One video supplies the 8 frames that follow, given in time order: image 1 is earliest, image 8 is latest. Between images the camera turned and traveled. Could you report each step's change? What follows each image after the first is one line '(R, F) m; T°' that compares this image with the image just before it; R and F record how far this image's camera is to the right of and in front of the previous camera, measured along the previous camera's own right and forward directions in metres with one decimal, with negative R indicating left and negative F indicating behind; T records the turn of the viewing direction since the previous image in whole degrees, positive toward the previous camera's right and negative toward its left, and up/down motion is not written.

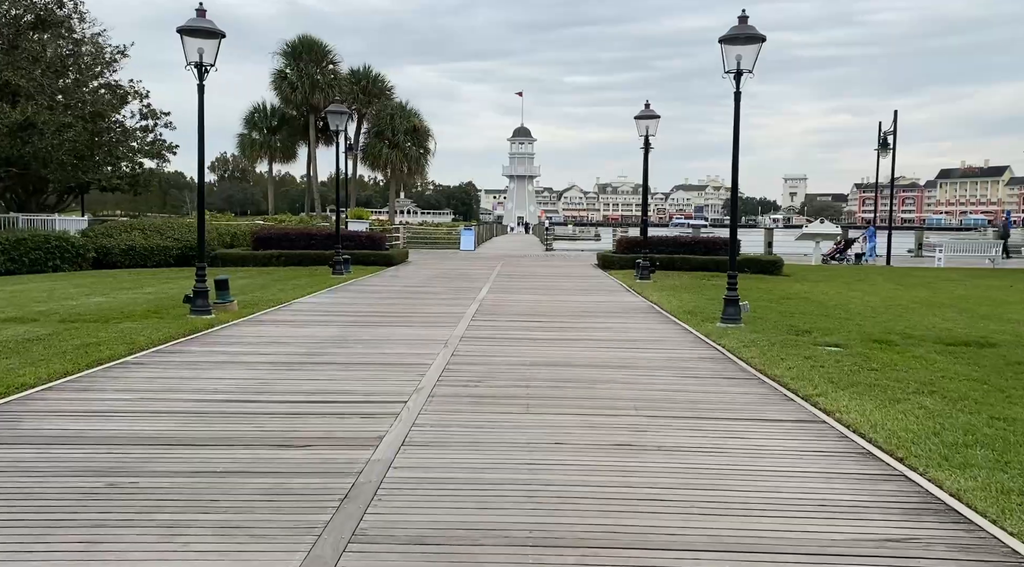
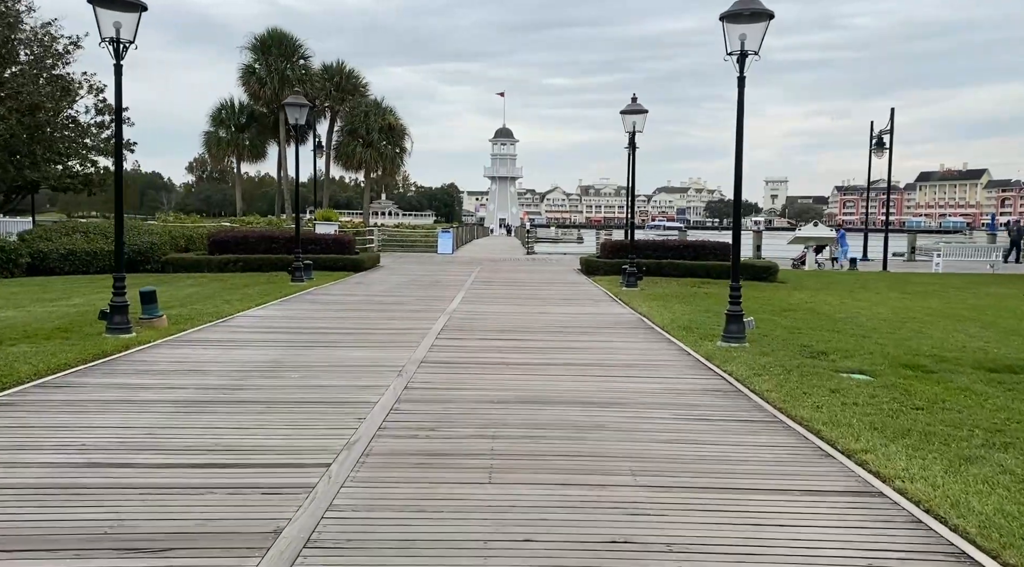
(+0.2, +1.5) m; +1°
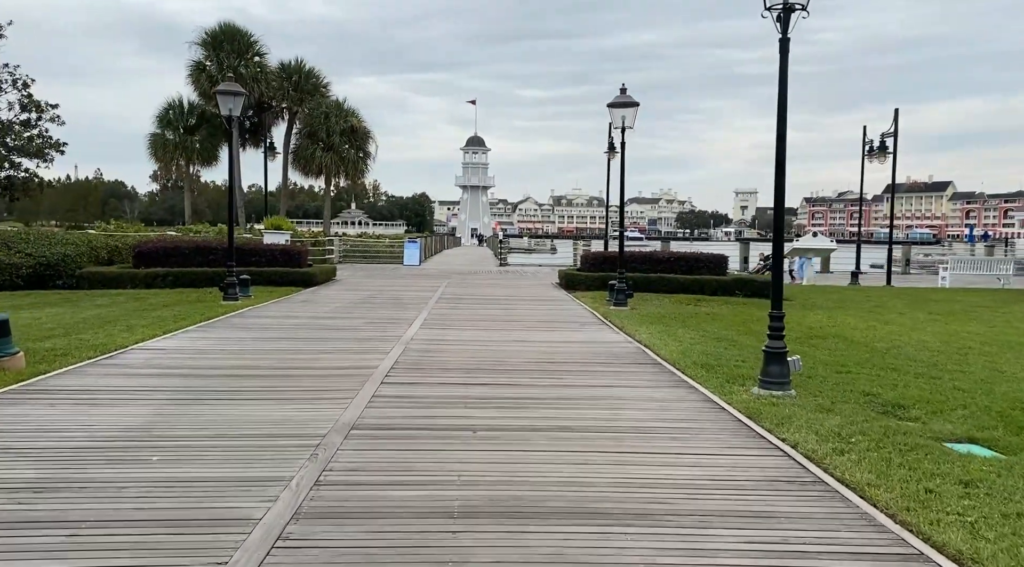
(0.0, +2.5) m; +2°
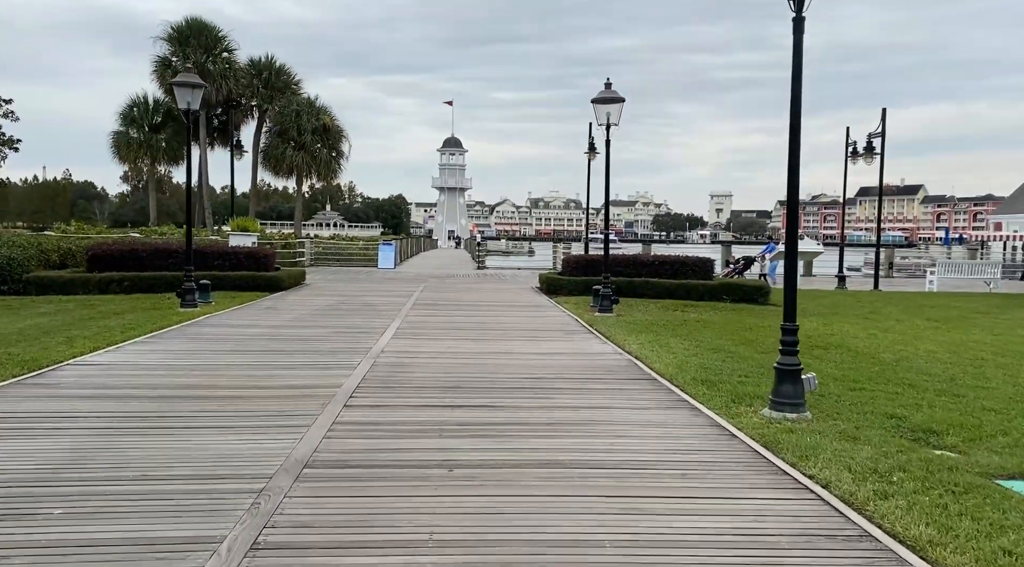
(0.0, +0.9) m; +2°
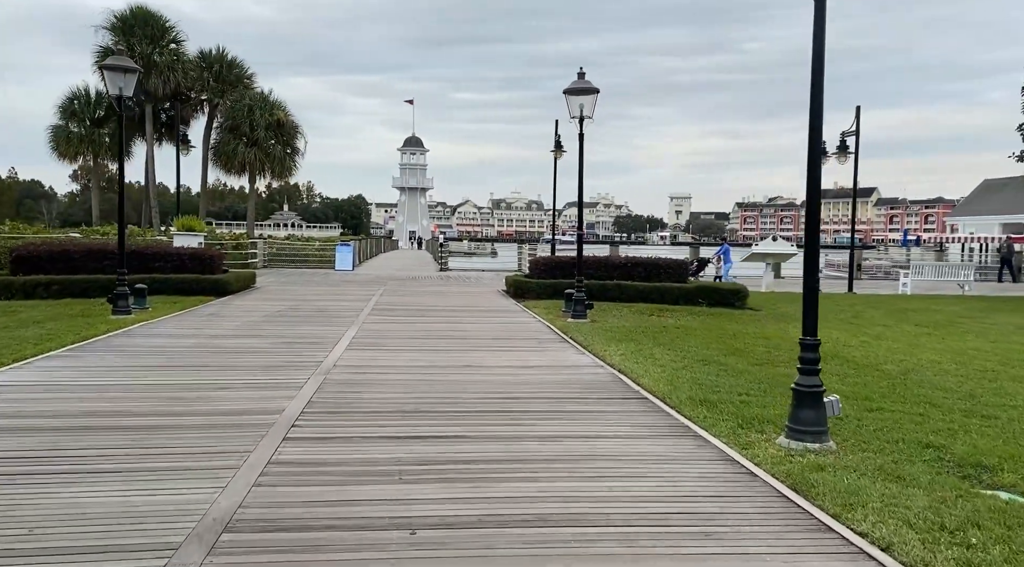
(-0.1, +1.1) m; +3°
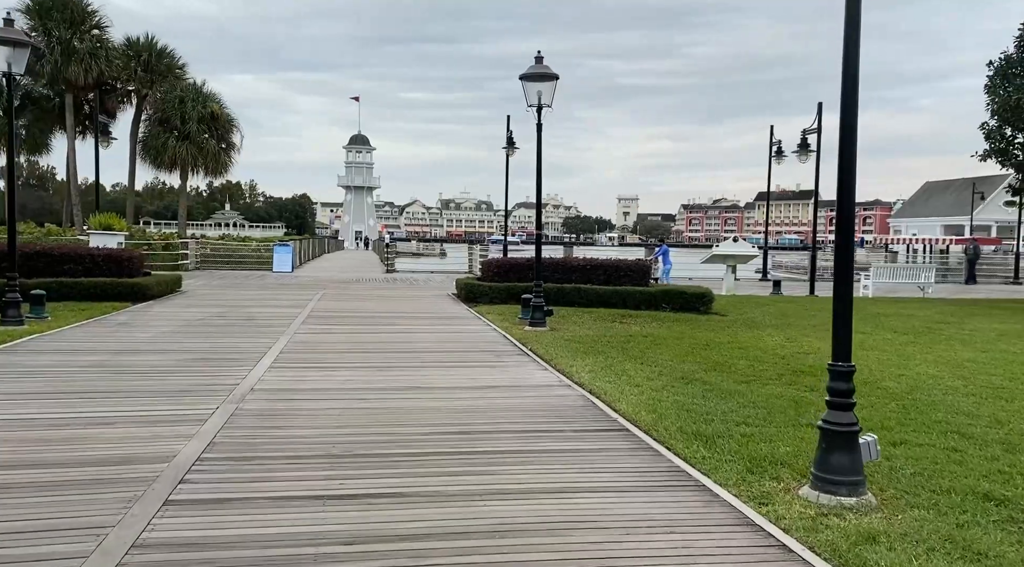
(0.0, +1.3) m; +4°
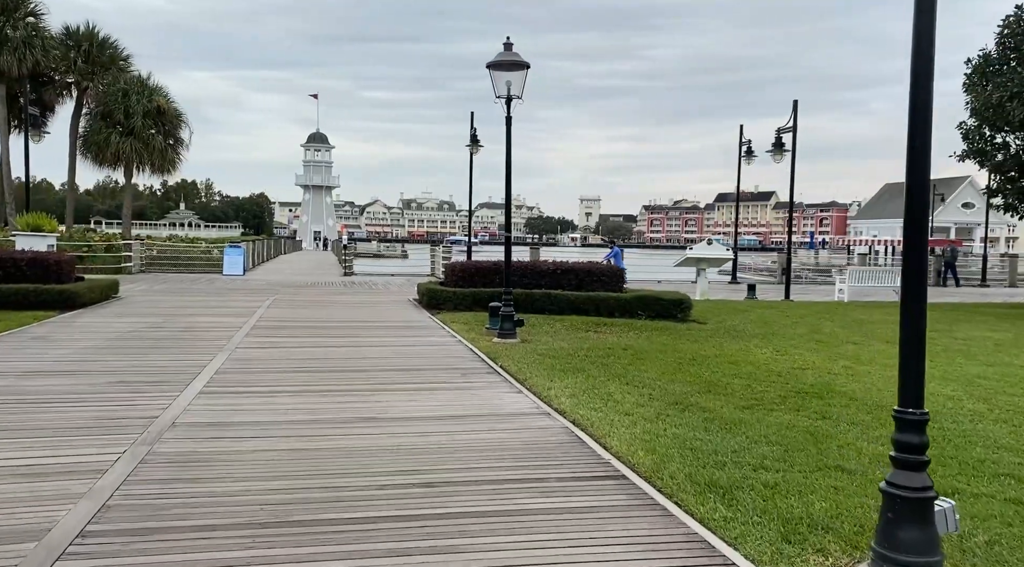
(-0.1, +1.1) m; +3°
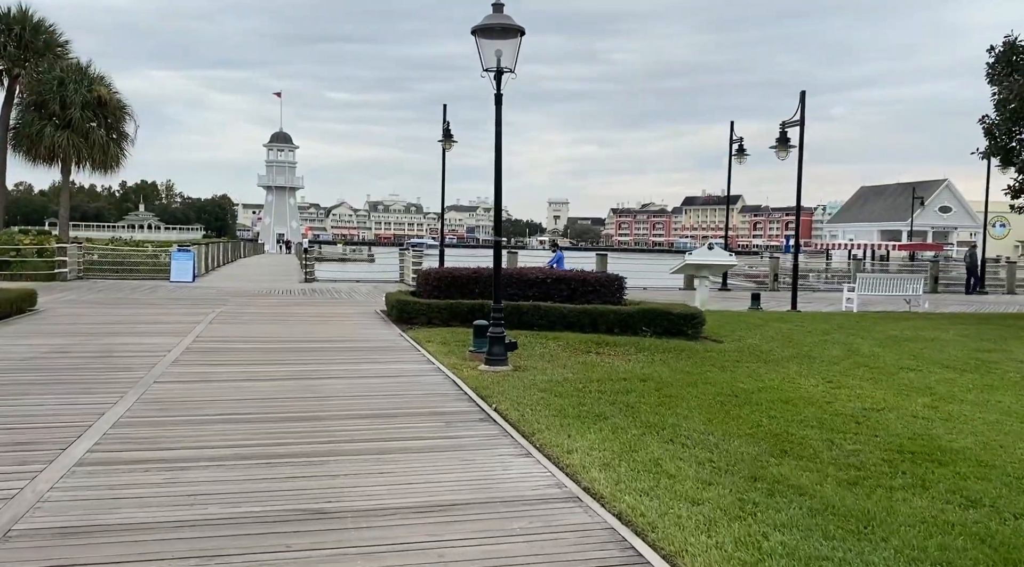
(-0.3, +2.2) m; +2°
